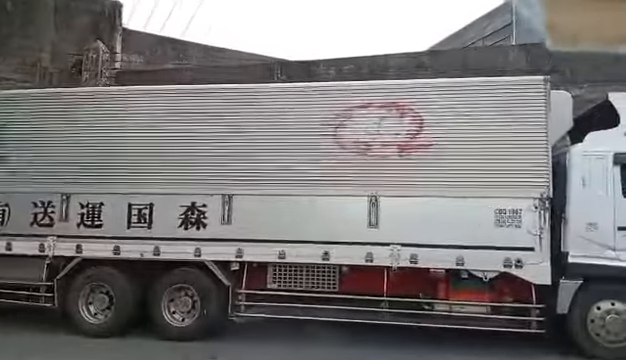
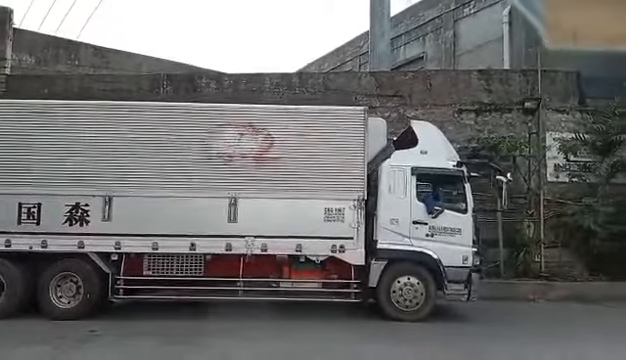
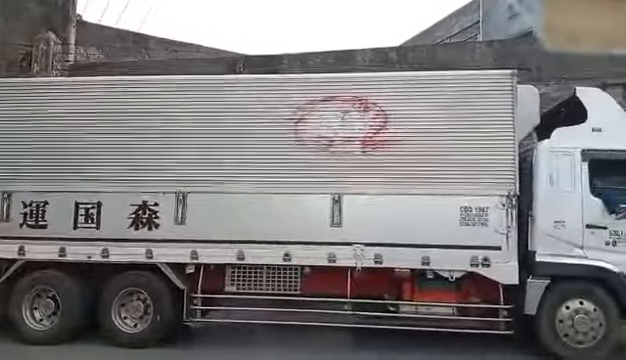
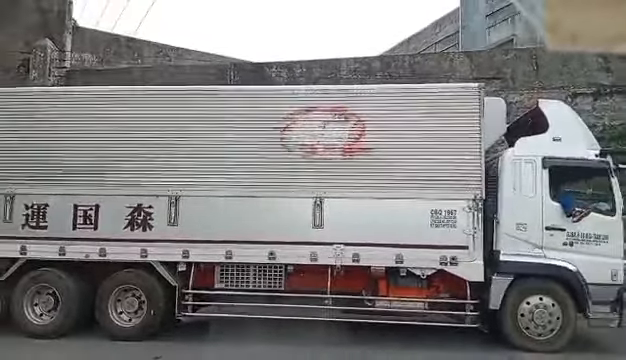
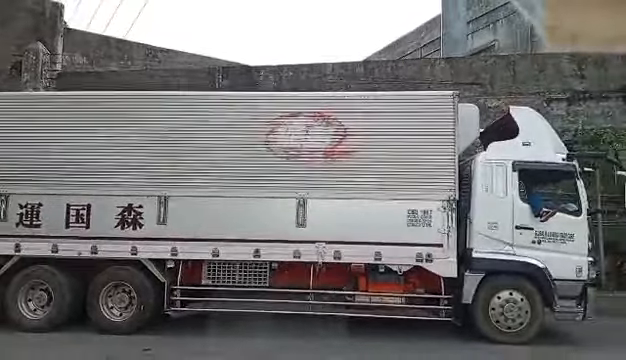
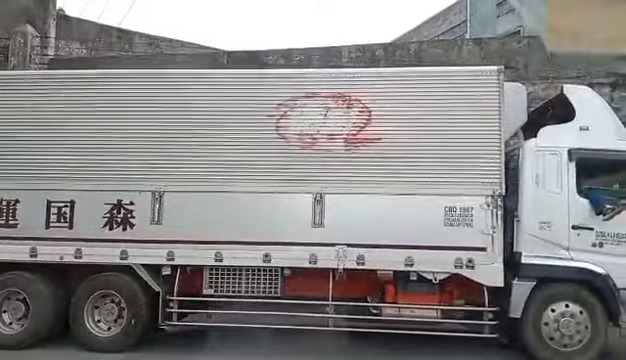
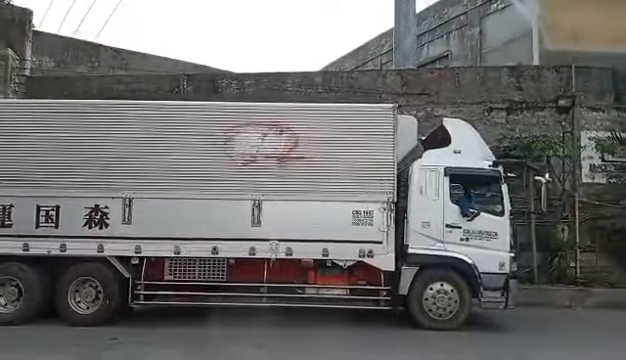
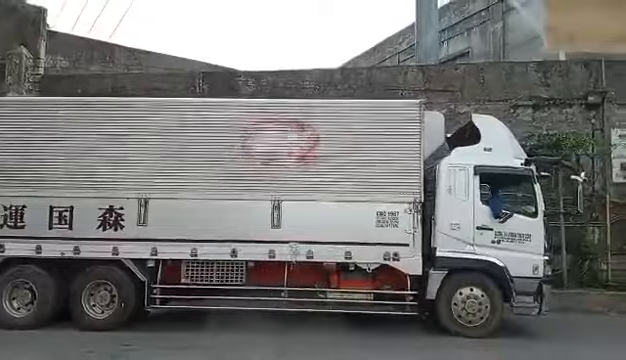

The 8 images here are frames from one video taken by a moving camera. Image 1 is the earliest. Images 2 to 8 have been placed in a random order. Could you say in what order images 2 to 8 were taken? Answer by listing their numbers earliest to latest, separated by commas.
3, 6, 4, 5, 8, 7, 2
